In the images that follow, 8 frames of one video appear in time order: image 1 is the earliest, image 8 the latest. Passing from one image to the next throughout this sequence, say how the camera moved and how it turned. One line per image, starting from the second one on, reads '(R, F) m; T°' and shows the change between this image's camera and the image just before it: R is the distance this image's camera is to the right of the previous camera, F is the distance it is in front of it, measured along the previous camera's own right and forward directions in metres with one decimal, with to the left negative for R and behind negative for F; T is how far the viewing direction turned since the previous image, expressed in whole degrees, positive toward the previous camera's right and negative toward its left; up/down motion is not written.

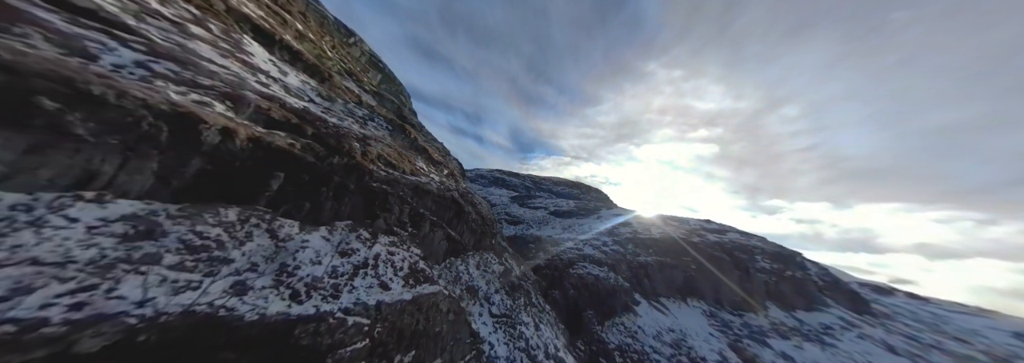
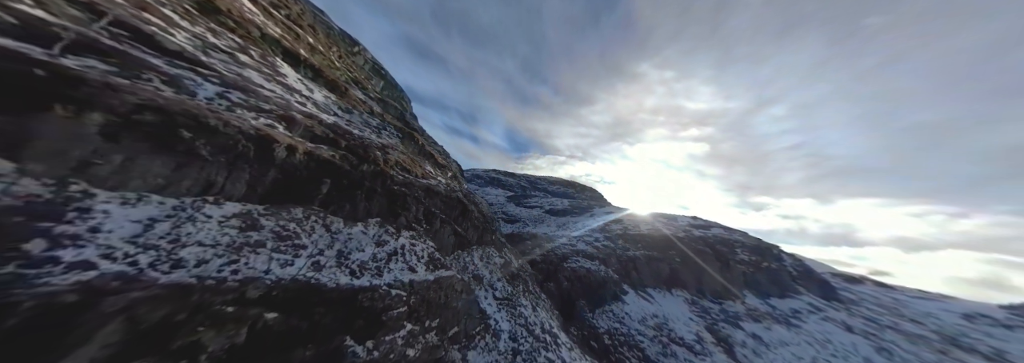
(-0.3, -1.5) m; +2°
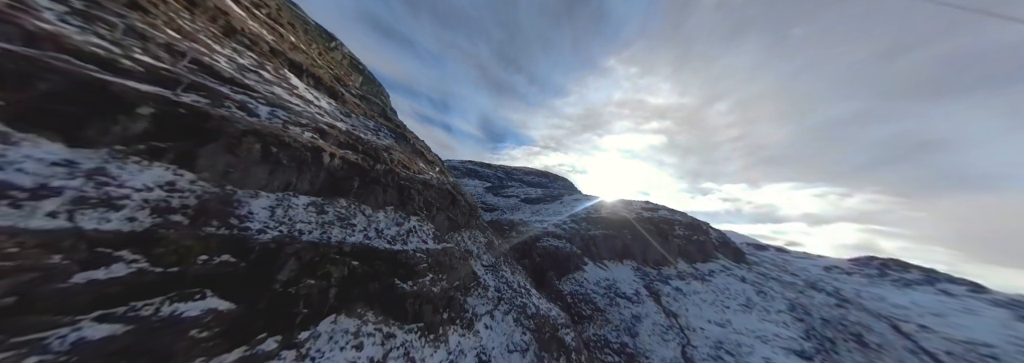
(-0.3, -2.9) m; +7°
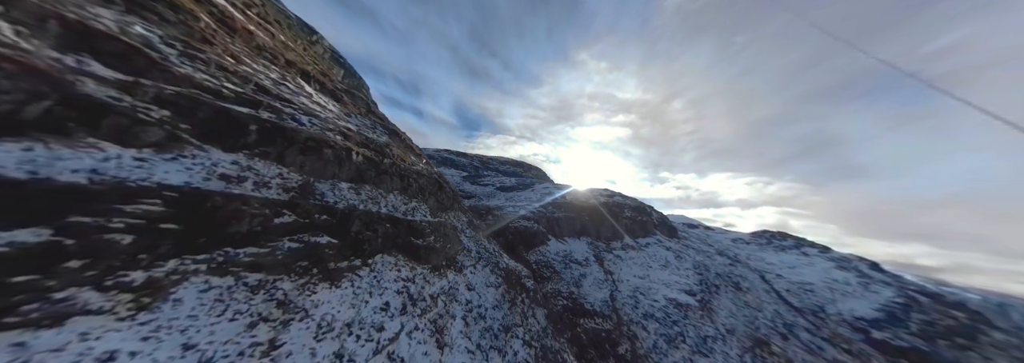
(0.0, -4.1) m; +7°
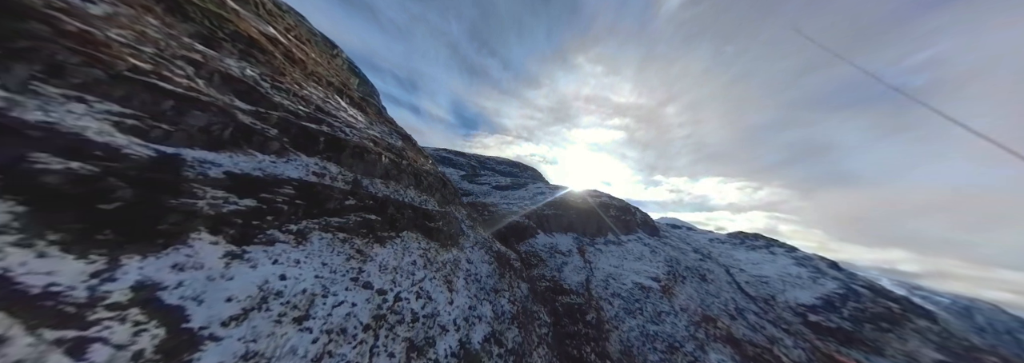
(+0.4, -3.6) m; +2°
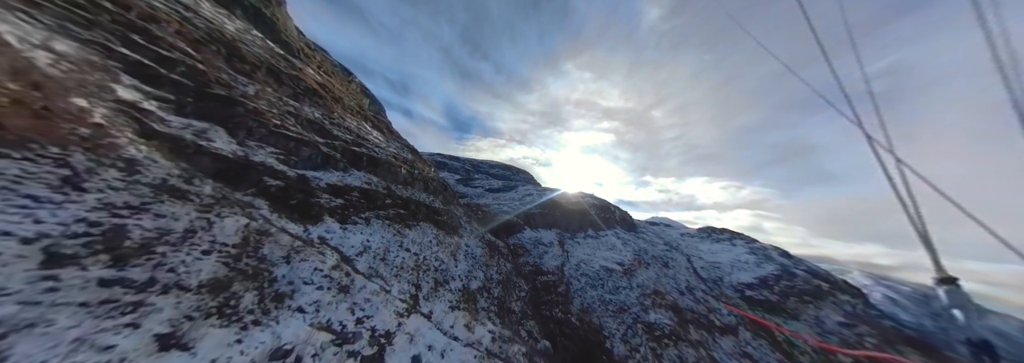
(+0.7, -5.5) m; +3°
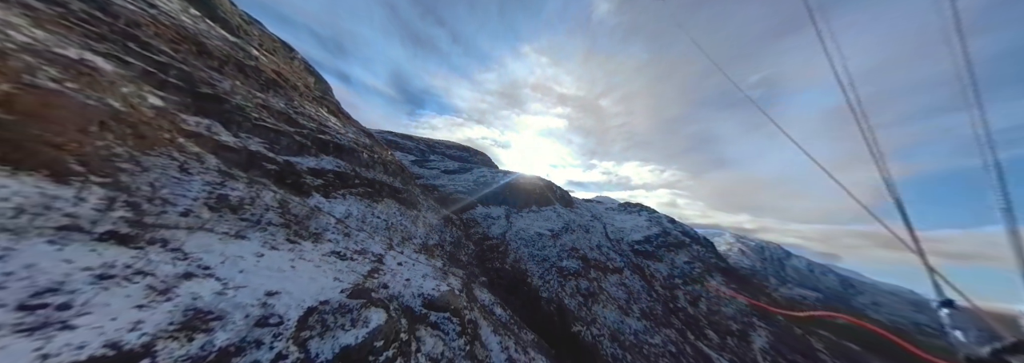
(+1.5, -6.5) m; +12°
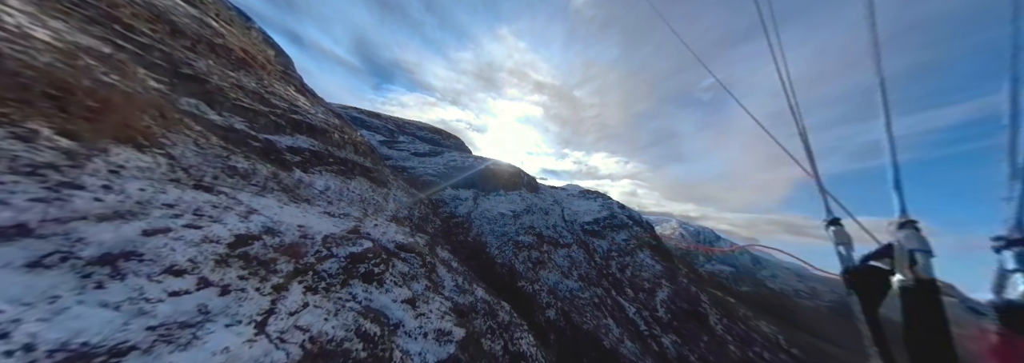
(+2.1, -5.0) m; +8°
